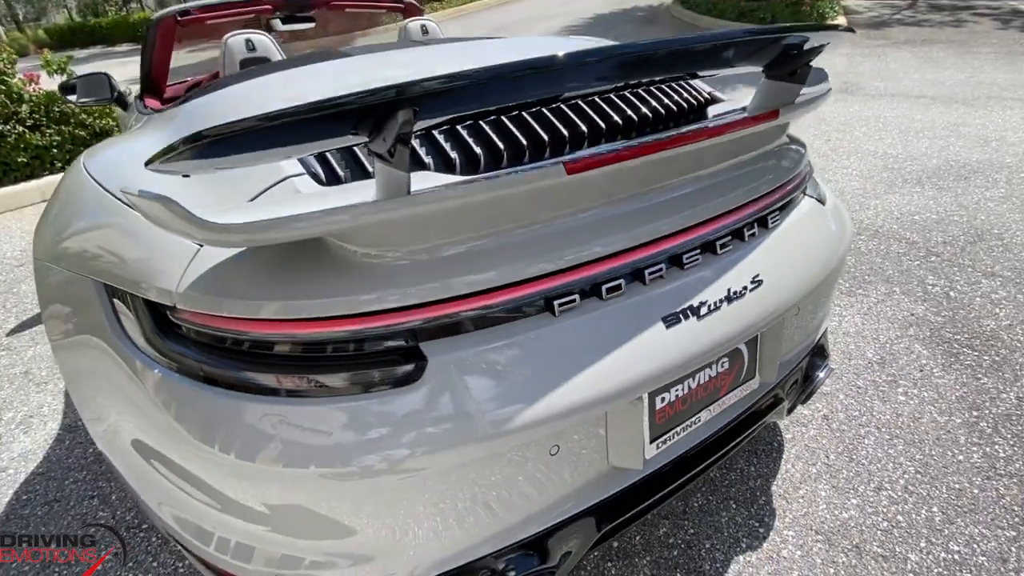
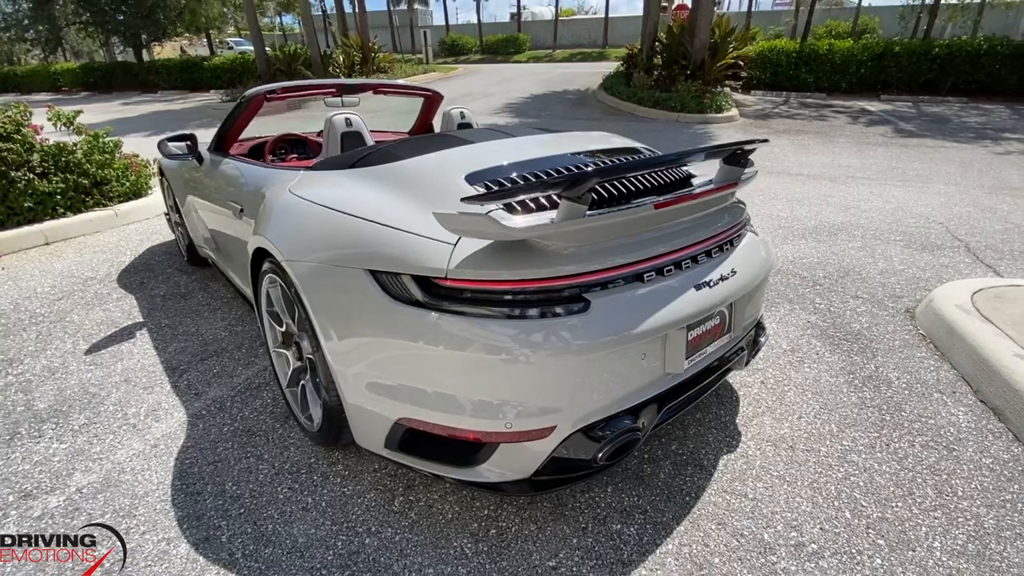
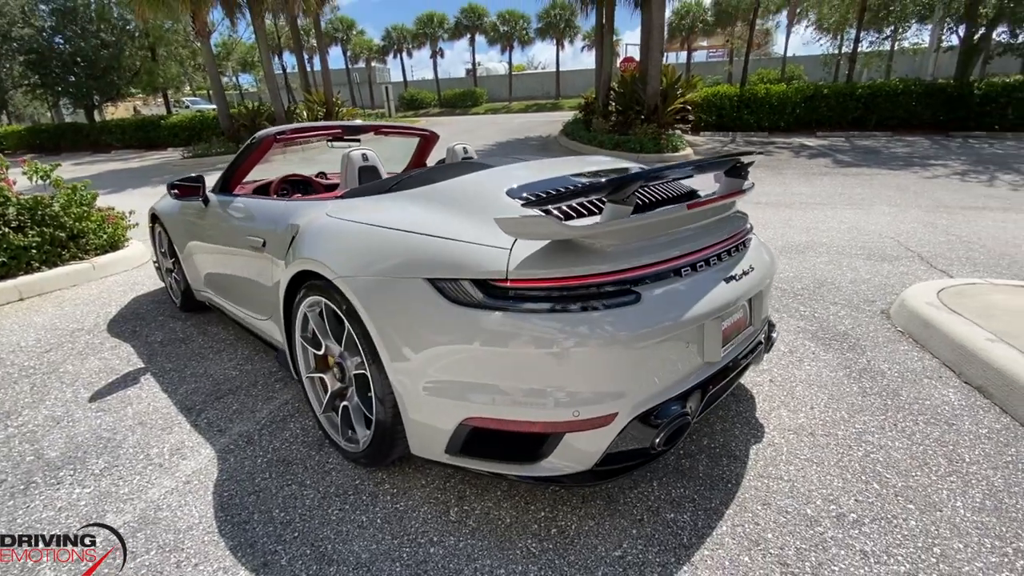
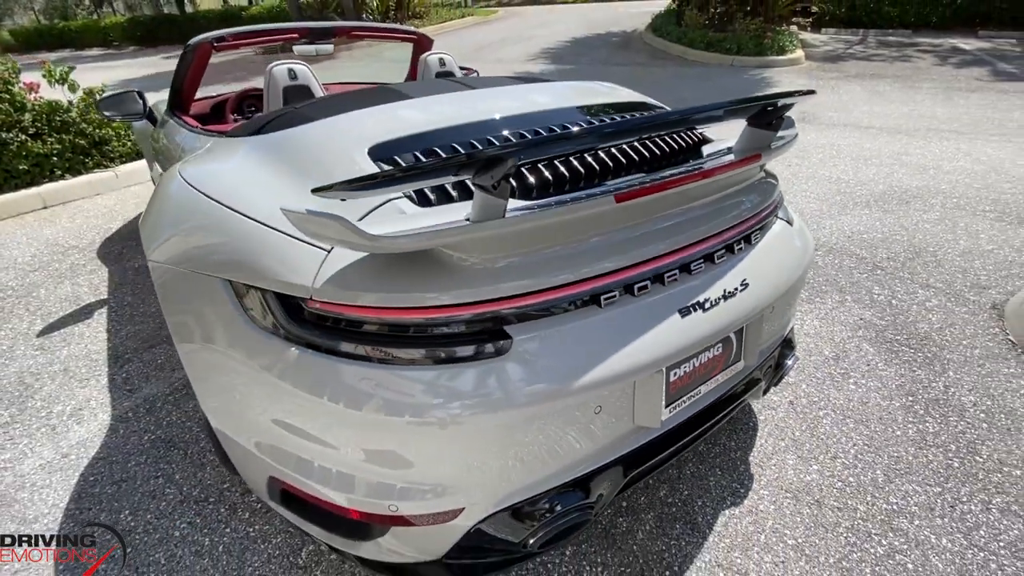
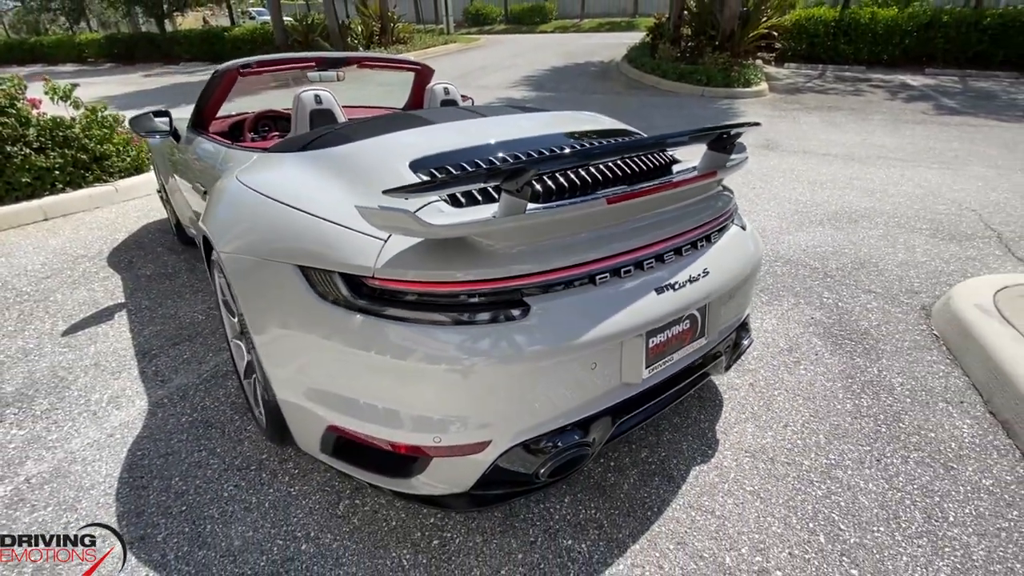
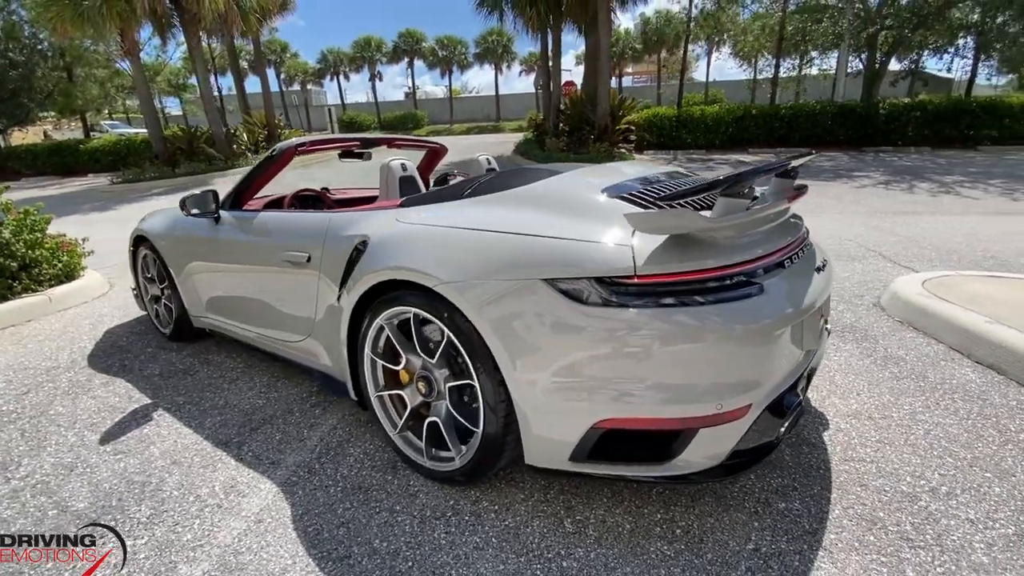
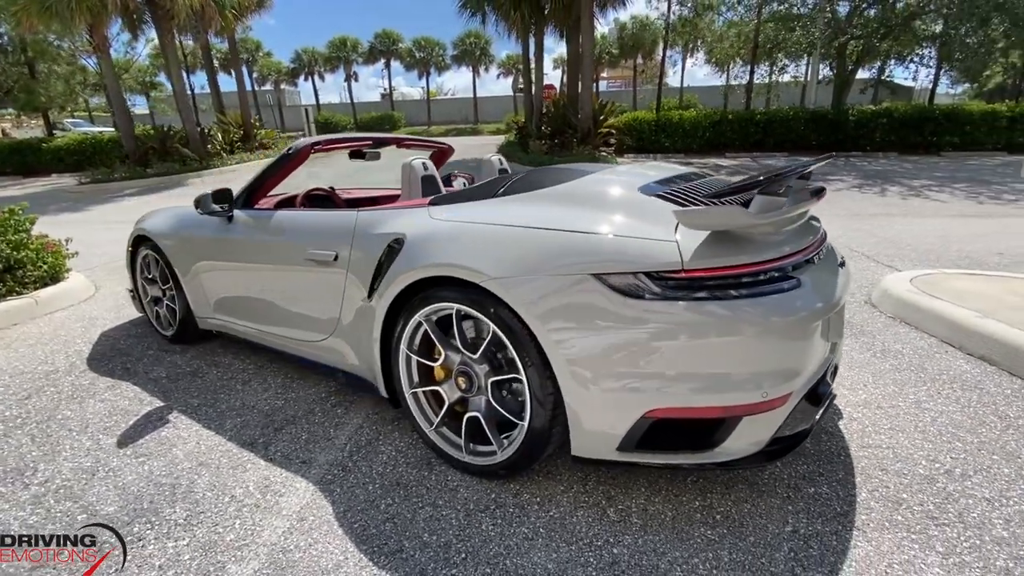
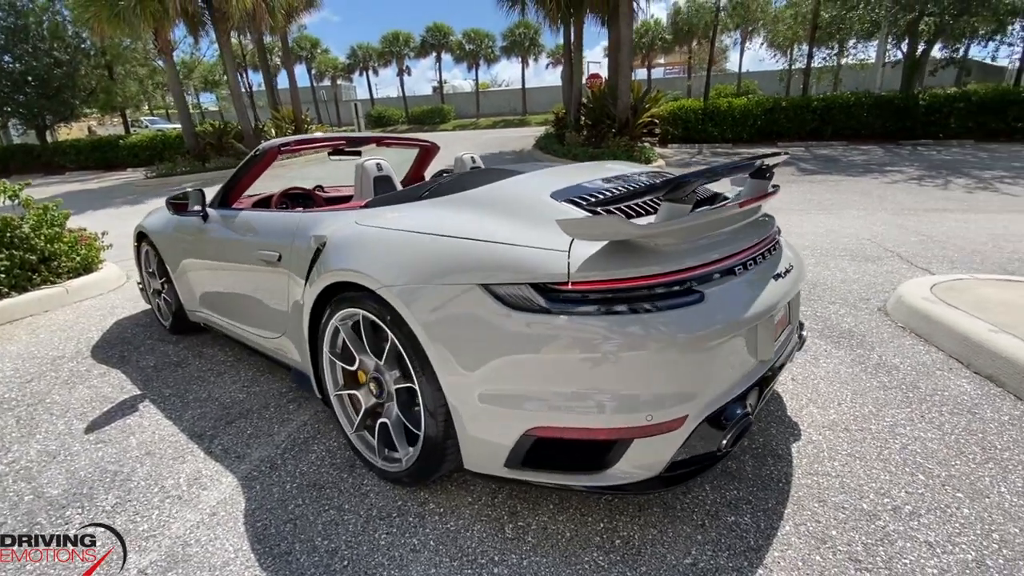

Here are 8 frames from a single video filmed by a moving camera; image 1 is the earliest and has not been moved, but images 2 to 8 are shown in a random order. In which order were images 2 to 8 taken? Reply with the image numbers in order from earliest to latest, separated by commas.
4, 5, 2, 3, 8, 6, 7
